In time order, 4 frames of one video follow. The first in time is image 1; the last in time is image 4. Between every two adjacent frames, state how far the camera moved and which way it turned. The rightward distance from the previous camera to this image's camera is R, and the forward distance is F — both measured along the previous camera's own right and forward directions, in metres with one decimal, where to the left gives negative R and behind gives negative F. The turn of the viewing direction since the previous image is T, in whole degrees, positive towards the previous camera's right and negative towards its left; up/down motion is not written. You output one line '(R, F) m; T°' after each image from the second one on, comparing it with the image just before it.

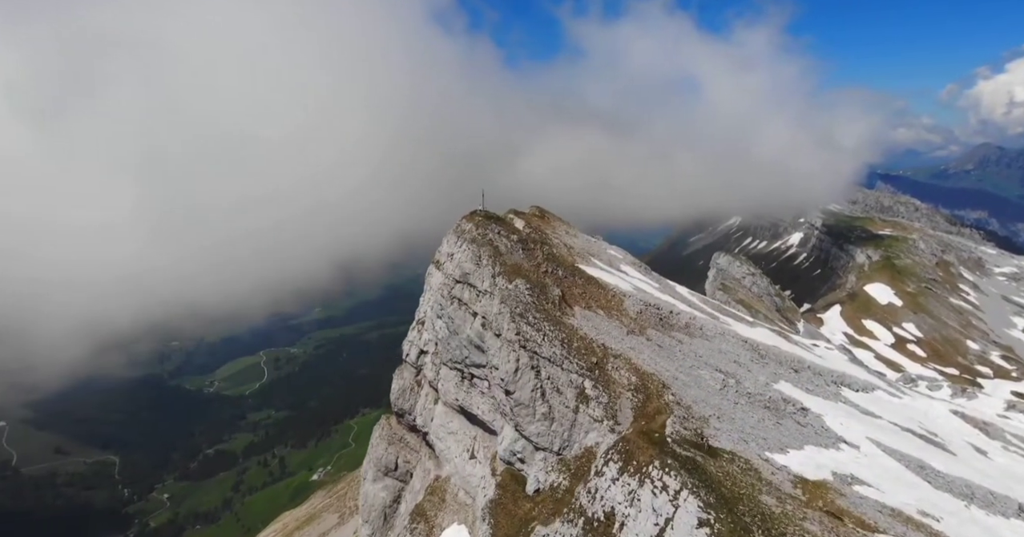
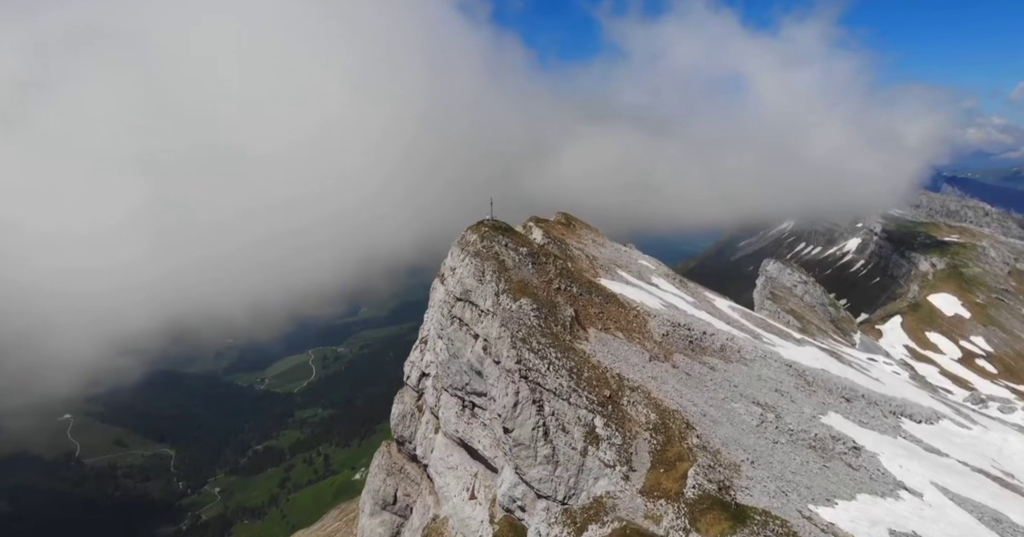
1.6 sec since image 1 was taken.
(+2.8, +5.5) m; -4°
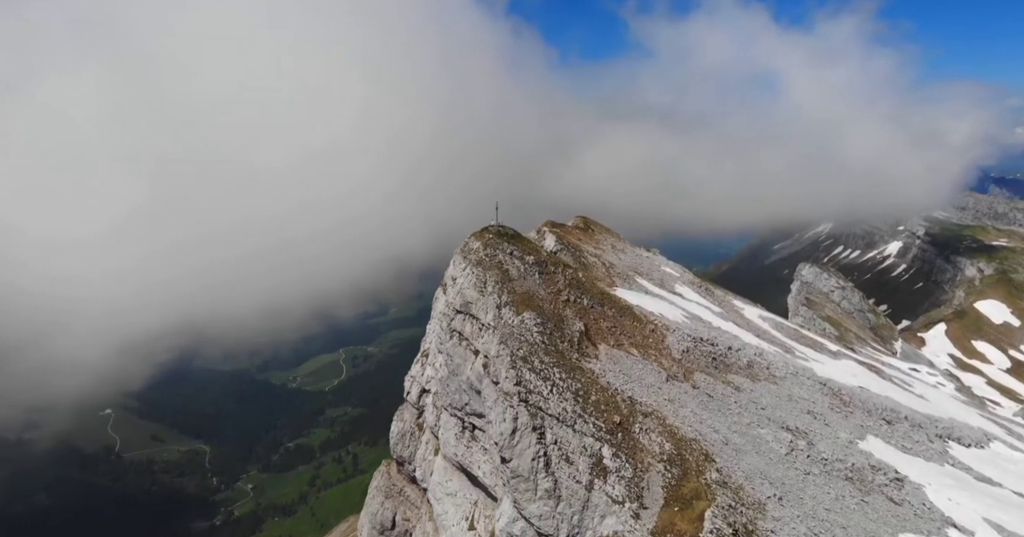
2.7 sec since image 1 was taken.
(+1.7, +3.6) m; -3°
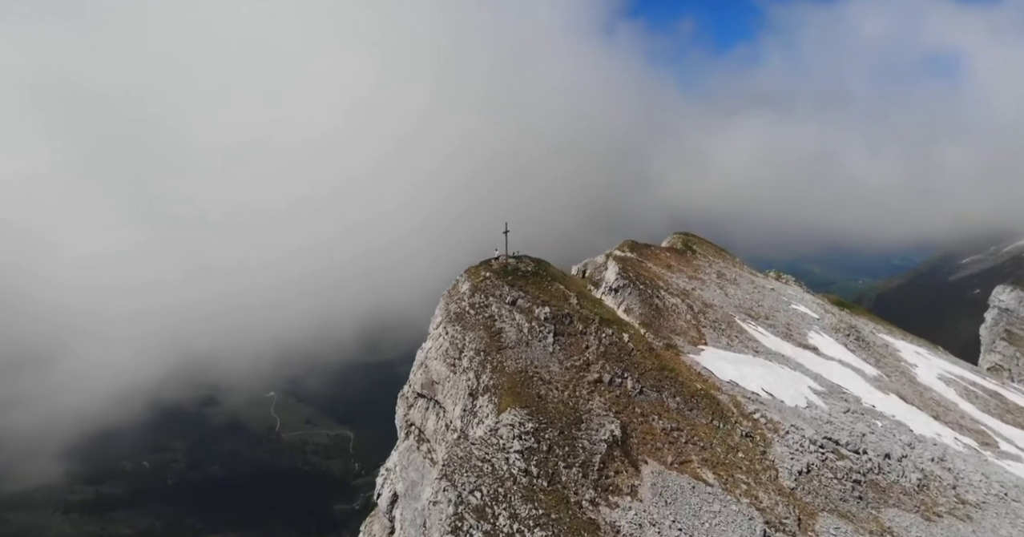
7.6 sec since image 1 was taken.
(+6.0, +16.7) m; -12°
